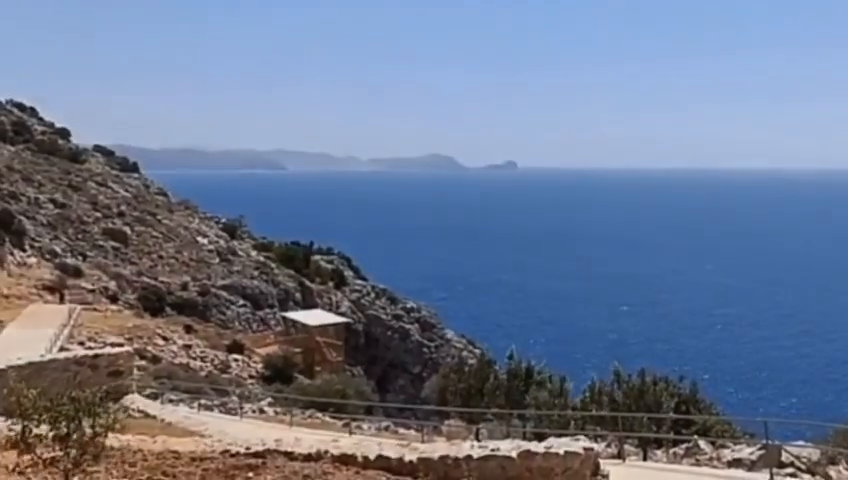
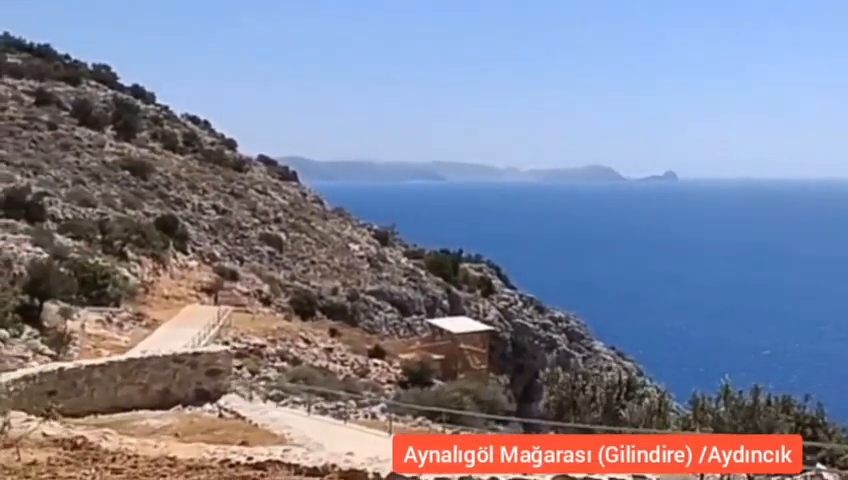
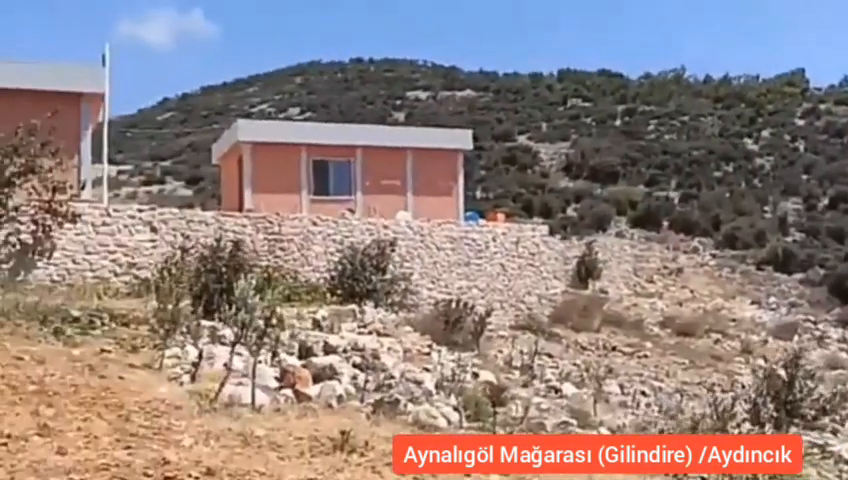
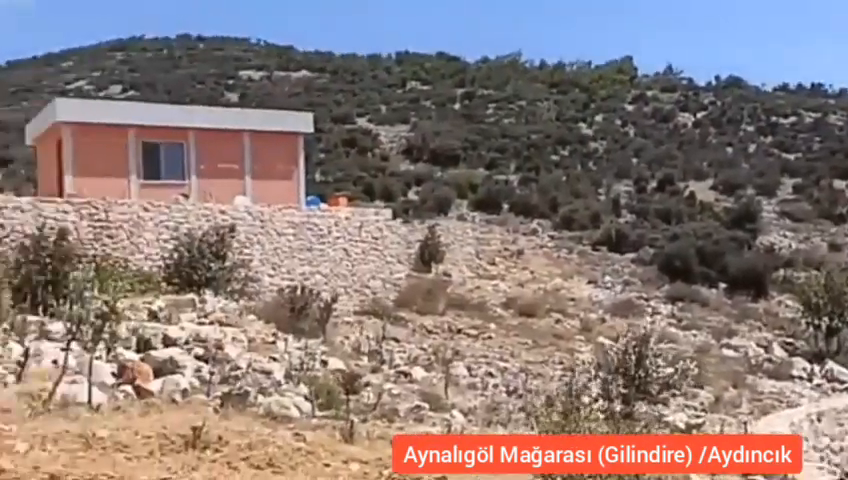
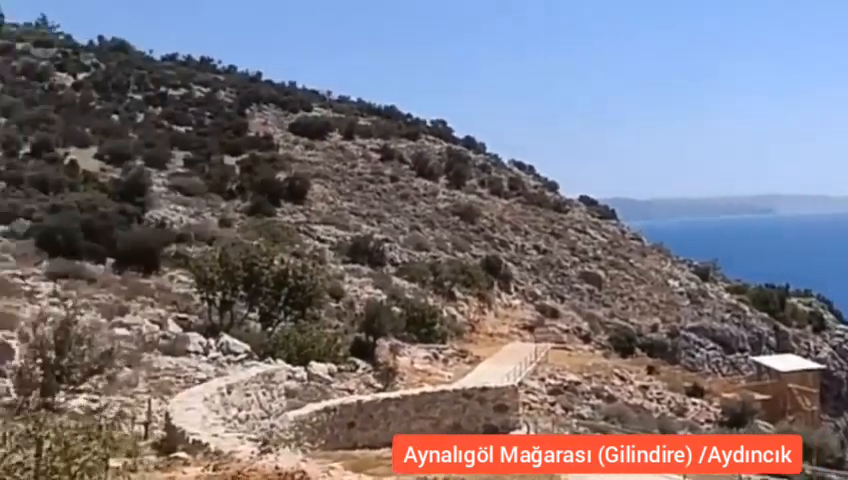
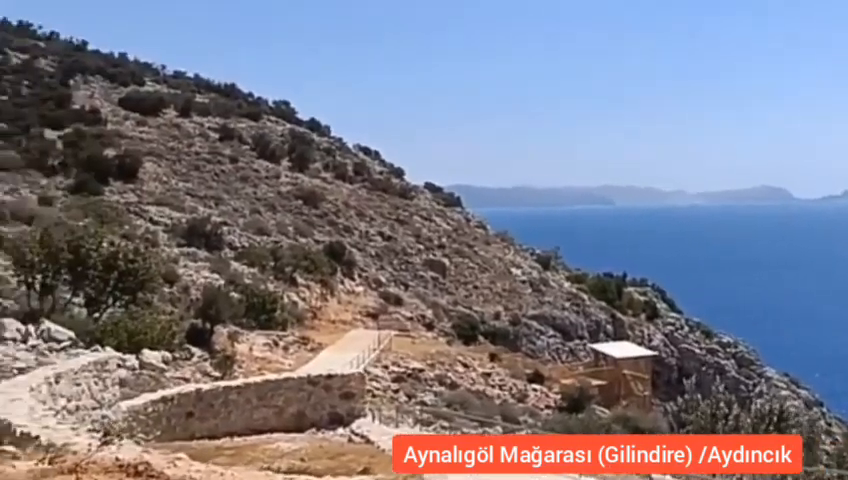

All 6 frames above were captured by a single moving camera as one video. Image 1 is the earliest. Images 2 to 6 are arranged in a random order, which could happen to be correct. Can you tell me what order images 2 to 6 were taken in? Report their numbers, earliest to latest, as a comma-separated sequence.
2, 6, 5, 4, 3
